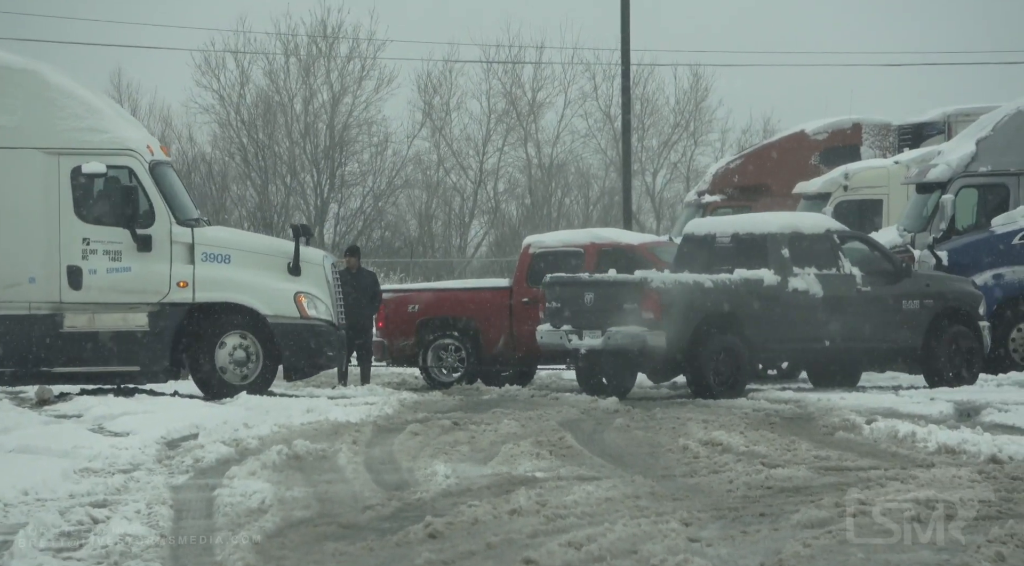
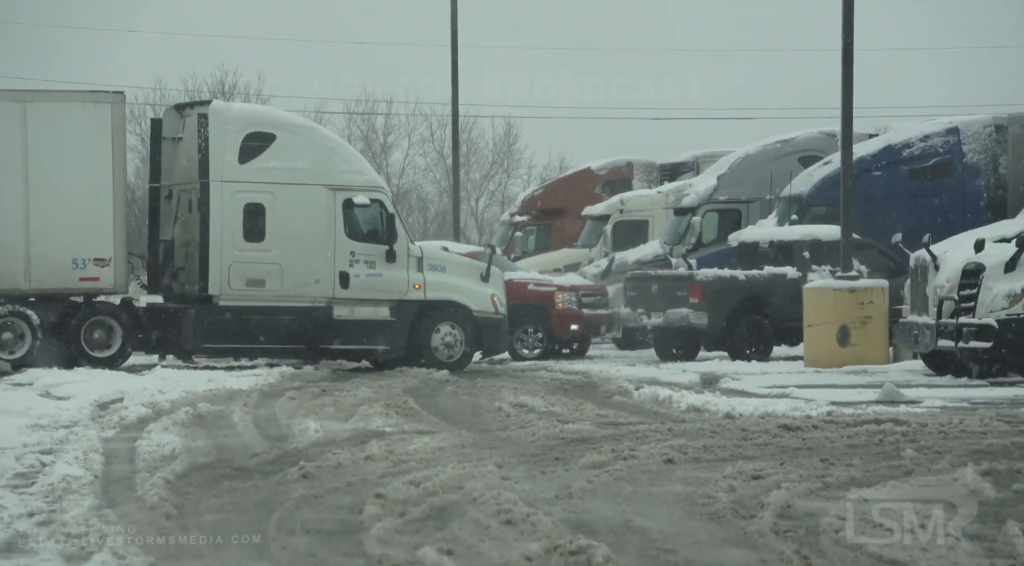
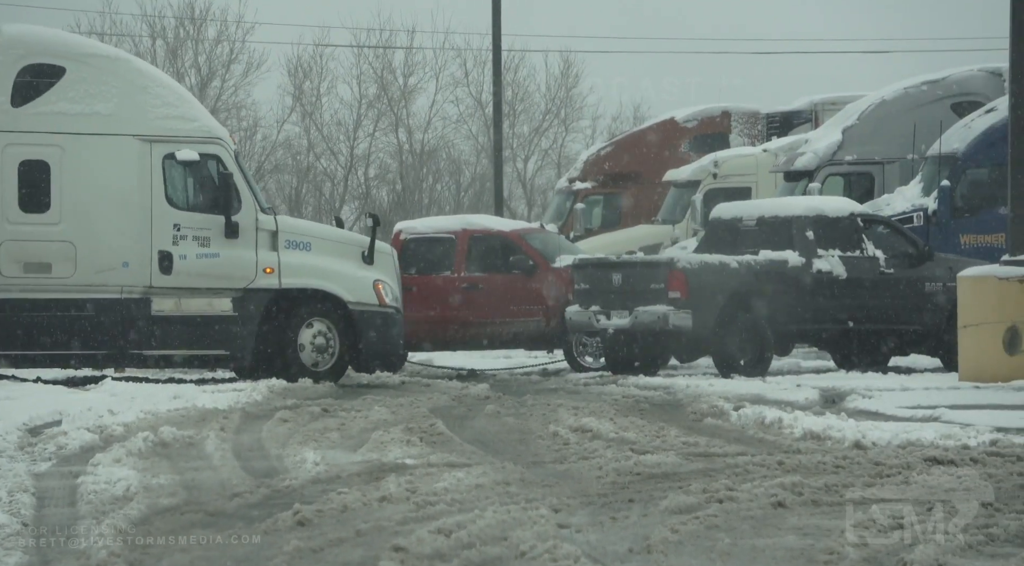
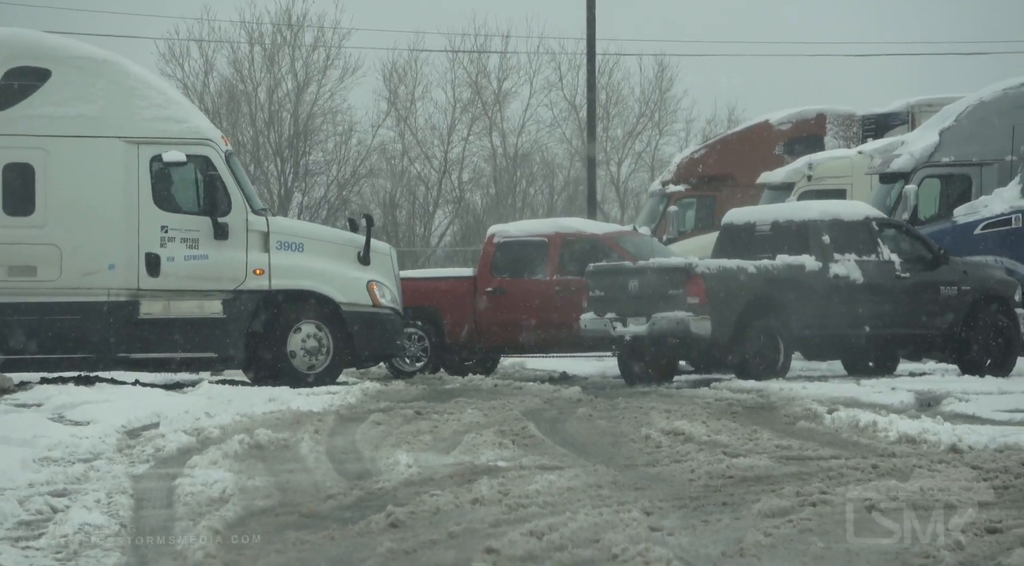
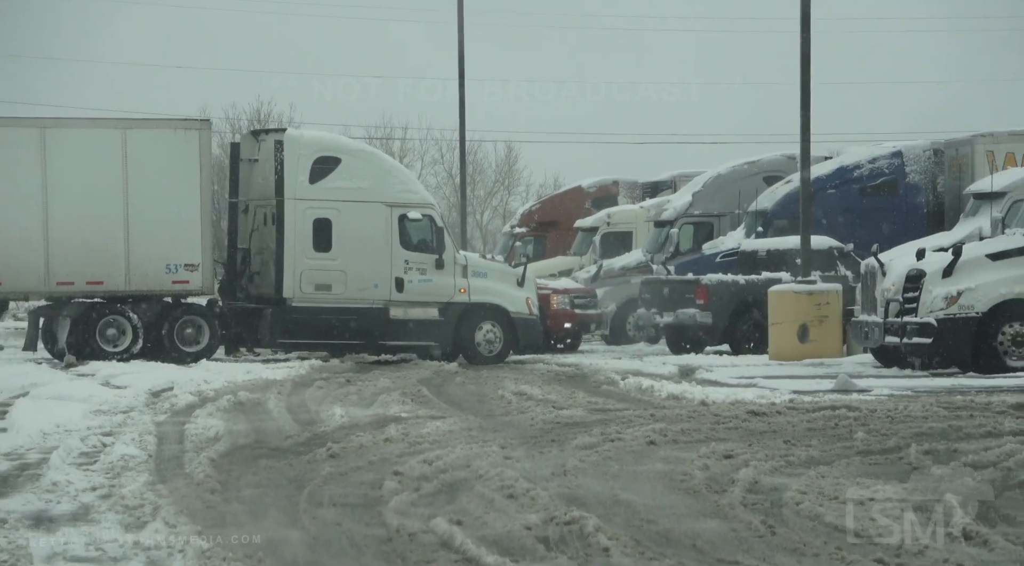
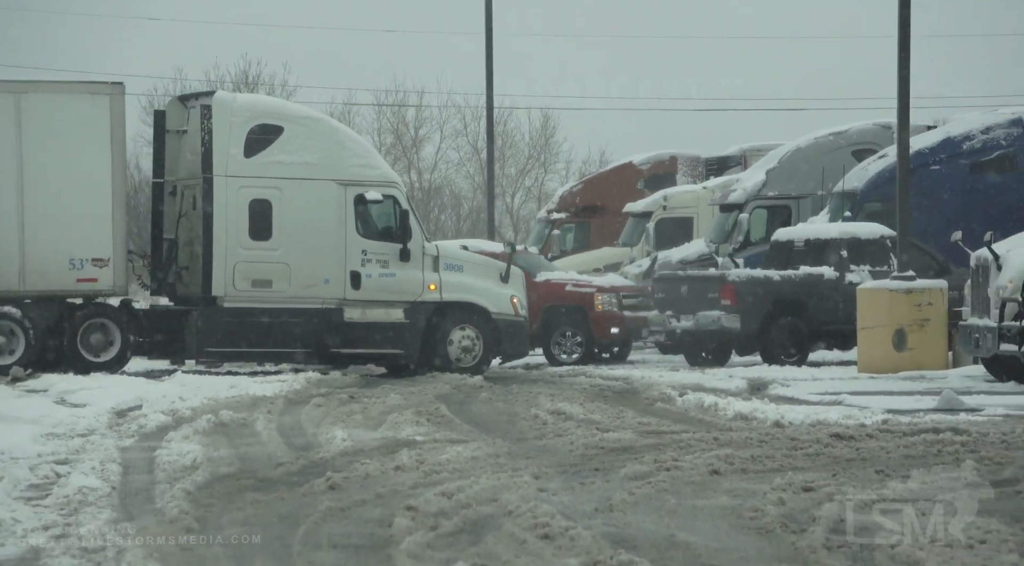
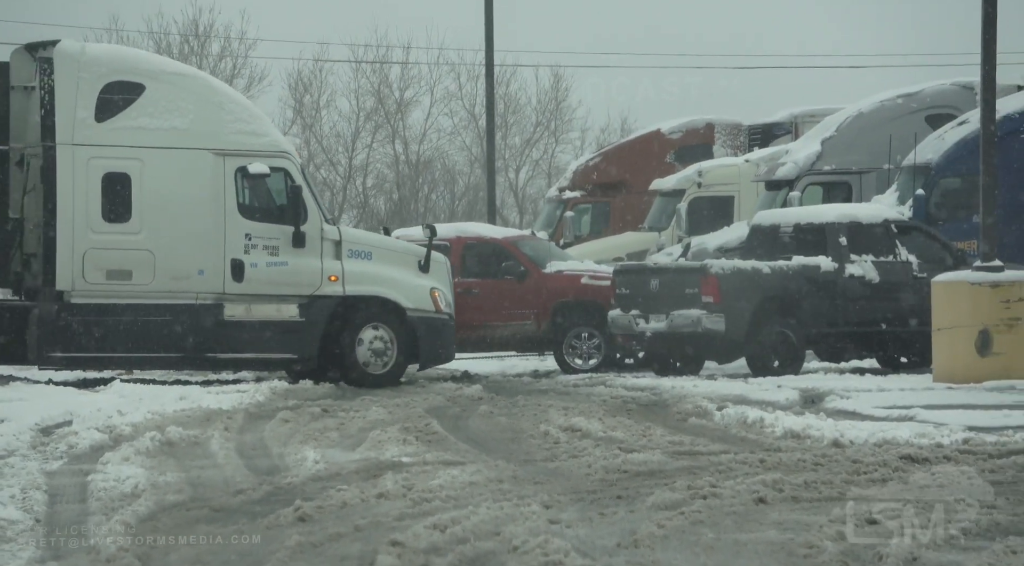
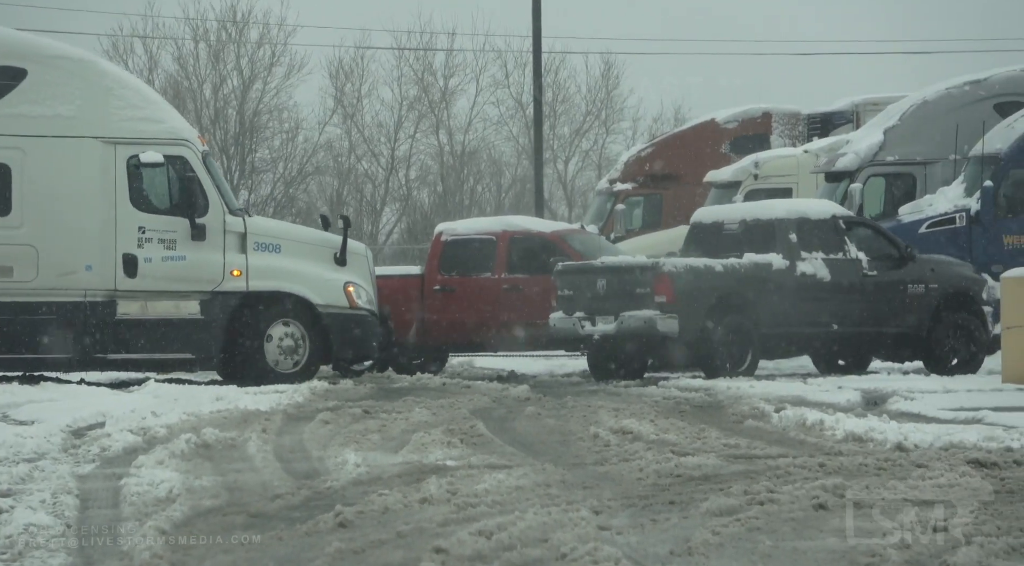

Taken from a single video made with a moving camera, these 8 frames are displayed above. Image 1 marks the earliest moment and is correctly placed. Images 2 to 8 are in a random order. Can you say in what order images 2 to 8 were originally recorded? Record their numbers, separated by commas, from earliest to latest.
4, 8, 3, 7, 6, 2, 5
